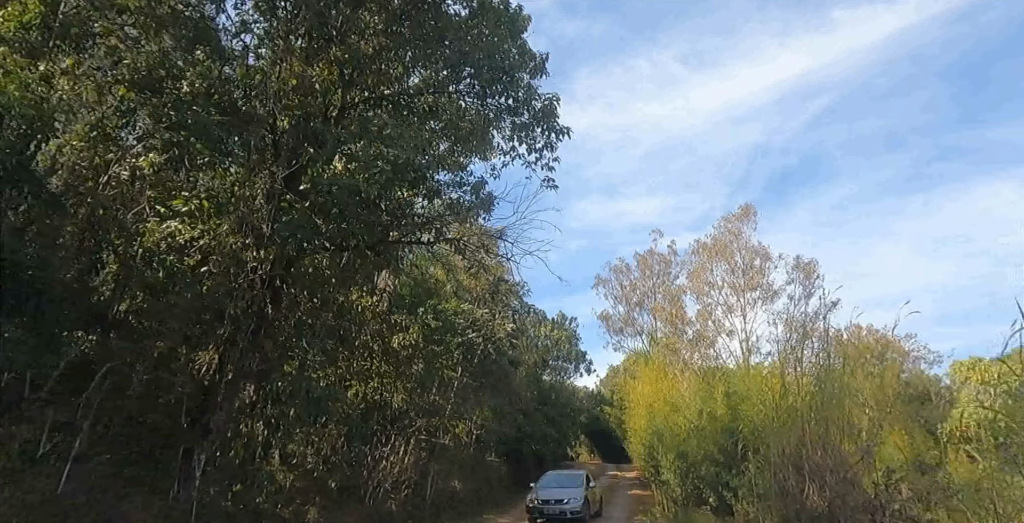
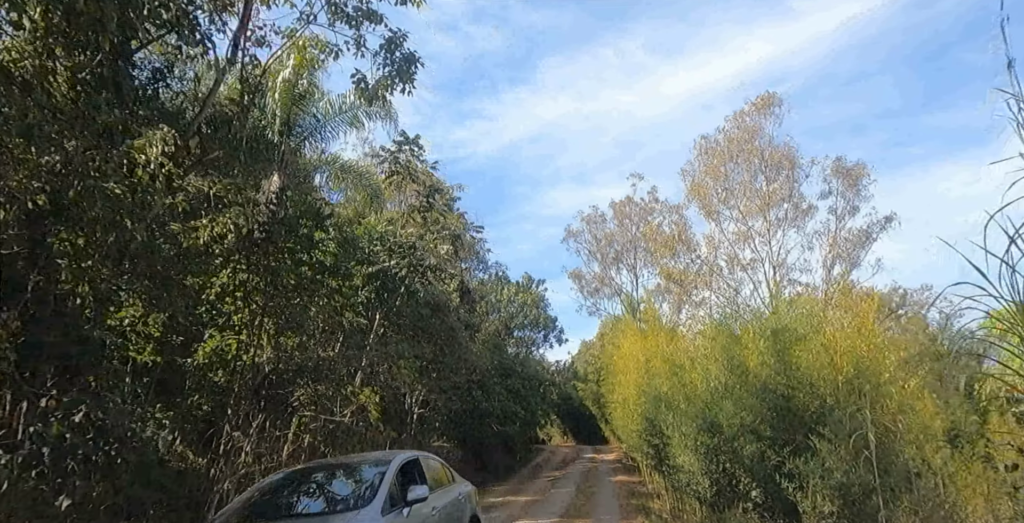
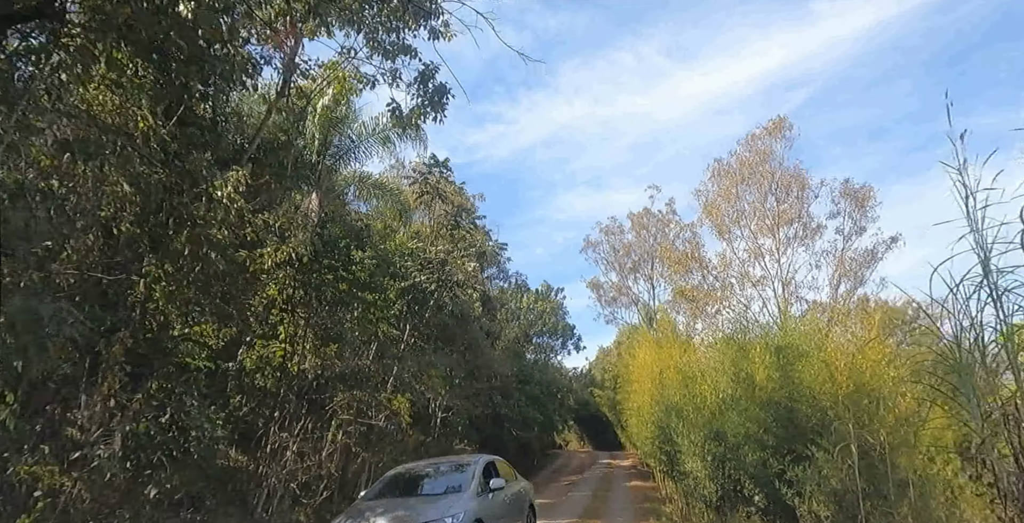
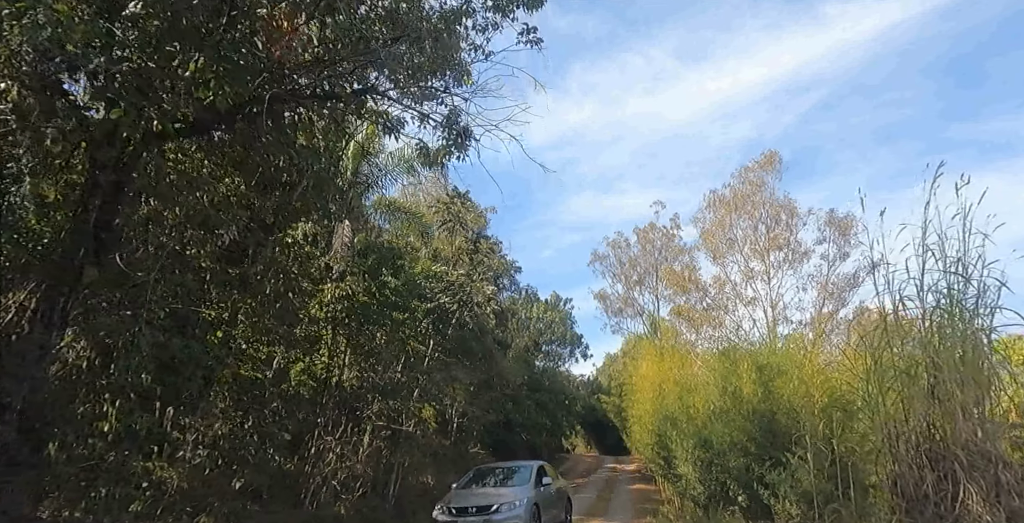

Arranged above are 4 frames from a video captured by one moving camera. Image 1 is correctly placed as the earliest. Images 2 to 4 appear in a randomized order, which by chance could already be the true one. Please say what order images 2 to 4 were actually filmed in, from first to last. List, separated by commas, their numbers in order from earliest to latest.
4, 3, 2
